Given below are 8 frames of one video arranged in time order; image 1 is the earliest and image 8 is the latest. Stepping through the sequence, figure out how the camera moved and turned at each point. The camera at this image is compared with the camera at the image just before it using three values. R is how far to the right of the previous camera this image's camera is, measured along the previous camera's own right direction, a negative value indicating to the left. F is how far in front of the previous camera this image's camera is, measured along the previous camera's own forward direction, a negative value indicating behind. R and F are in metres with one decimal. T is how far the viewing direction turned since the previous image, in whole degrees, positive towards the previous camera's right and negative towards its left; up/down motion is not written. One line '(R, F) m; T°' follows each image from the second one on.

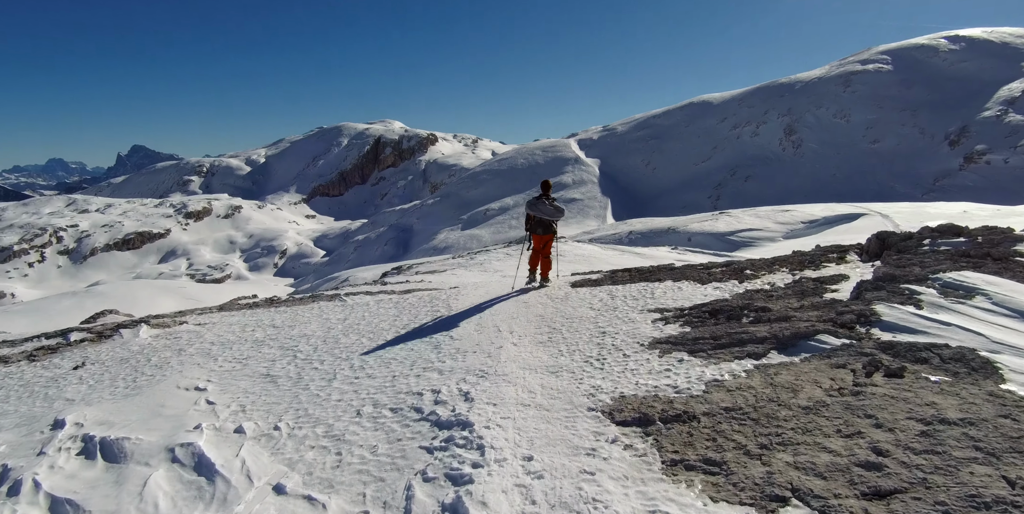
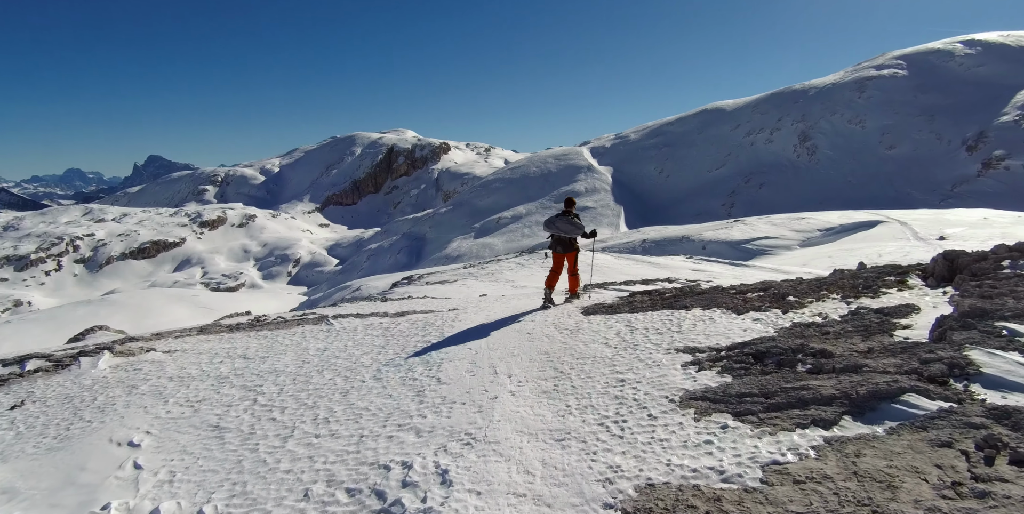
(+0.1, +0.9) m; -1°
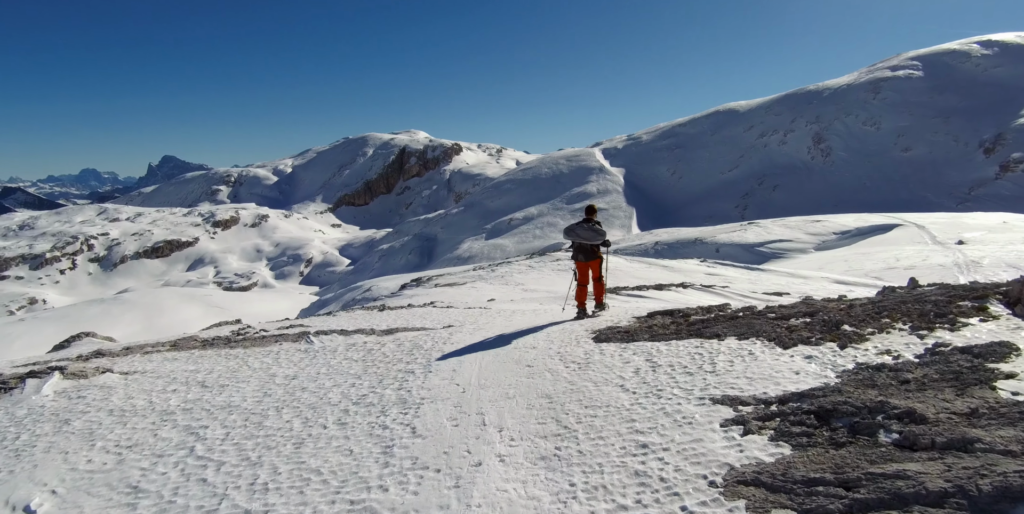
(+0.1, +0.9) m; -1°
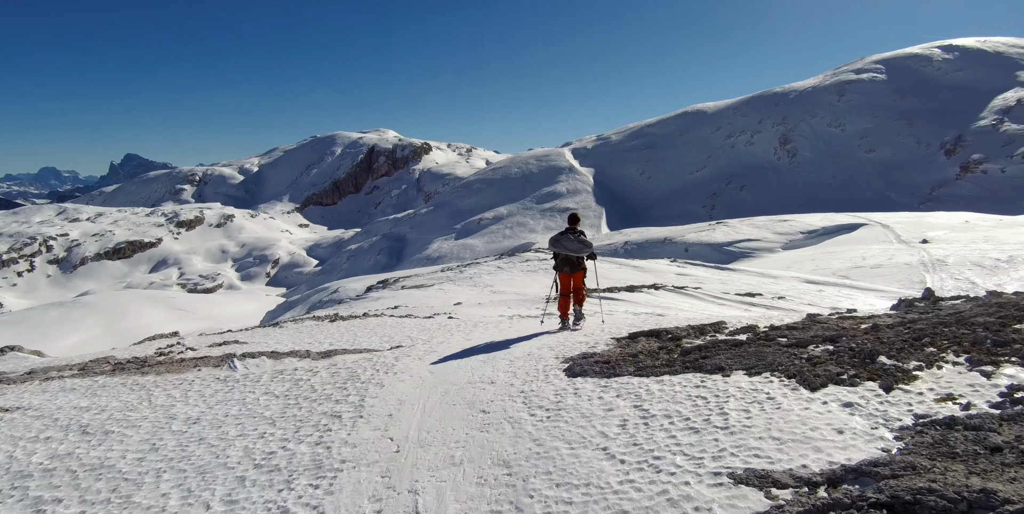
(+0.1, +1.0) m; +3°
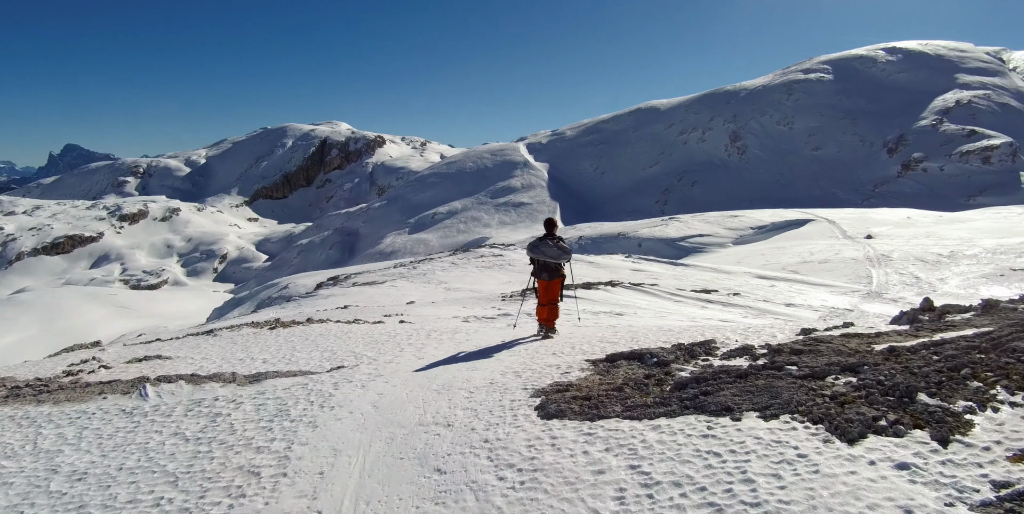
(0.0, +0.7) m; +4°
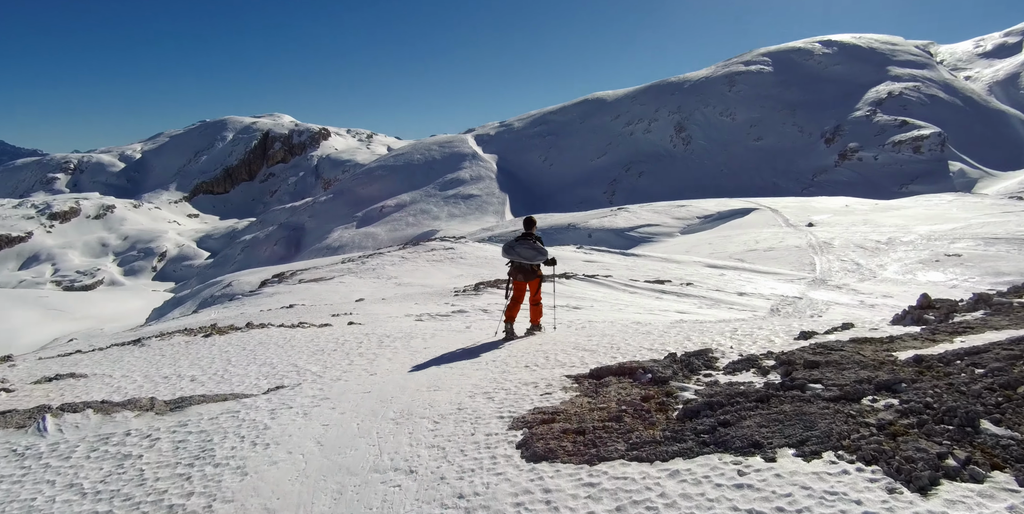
(-0.1, +0.6) m; +5°
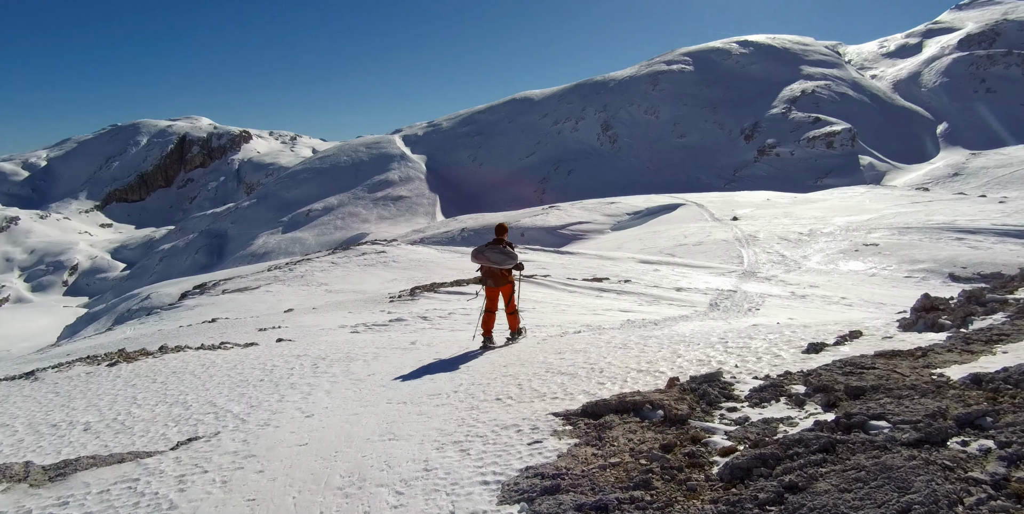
(-0.2, +0.7) m; +6°
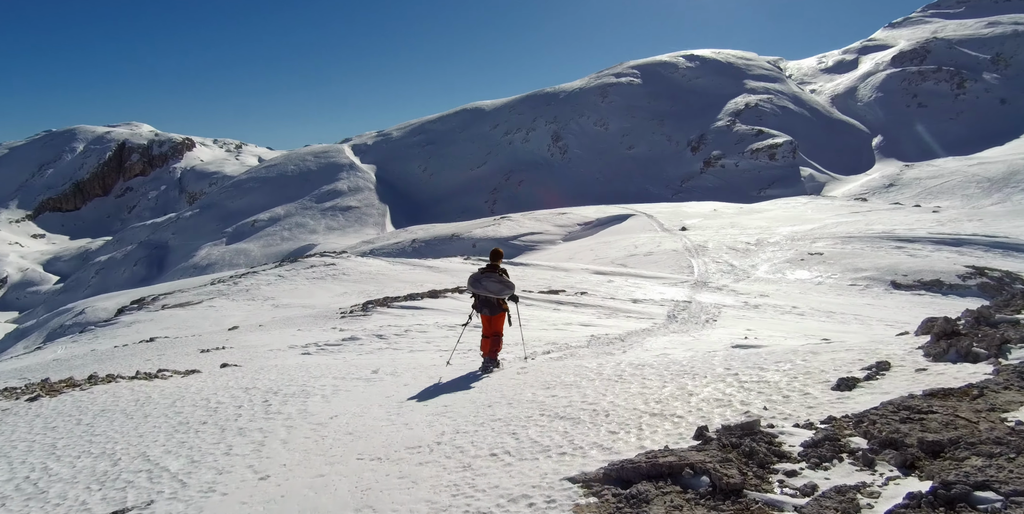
(-0.2, +0.5) m; +5°
